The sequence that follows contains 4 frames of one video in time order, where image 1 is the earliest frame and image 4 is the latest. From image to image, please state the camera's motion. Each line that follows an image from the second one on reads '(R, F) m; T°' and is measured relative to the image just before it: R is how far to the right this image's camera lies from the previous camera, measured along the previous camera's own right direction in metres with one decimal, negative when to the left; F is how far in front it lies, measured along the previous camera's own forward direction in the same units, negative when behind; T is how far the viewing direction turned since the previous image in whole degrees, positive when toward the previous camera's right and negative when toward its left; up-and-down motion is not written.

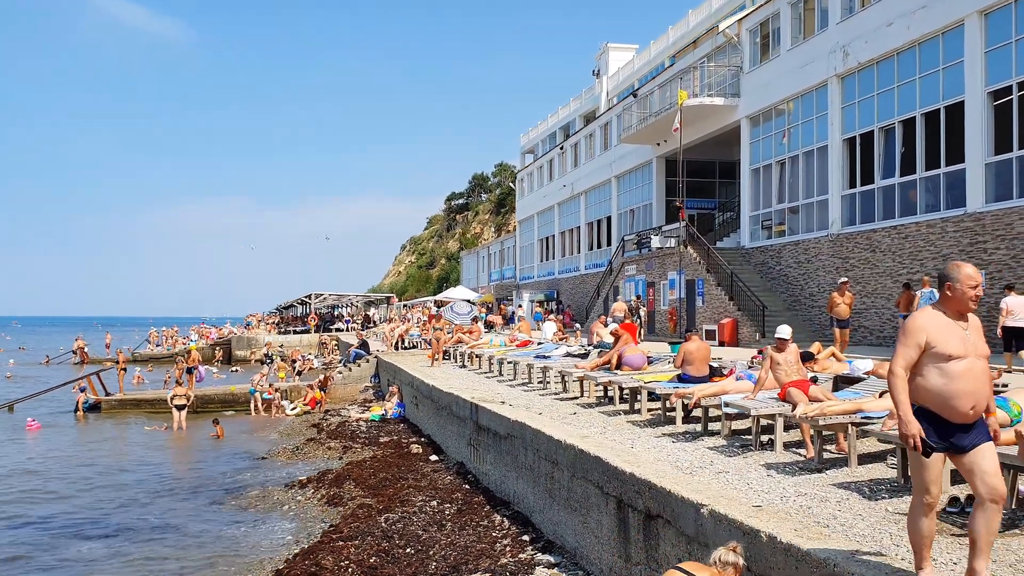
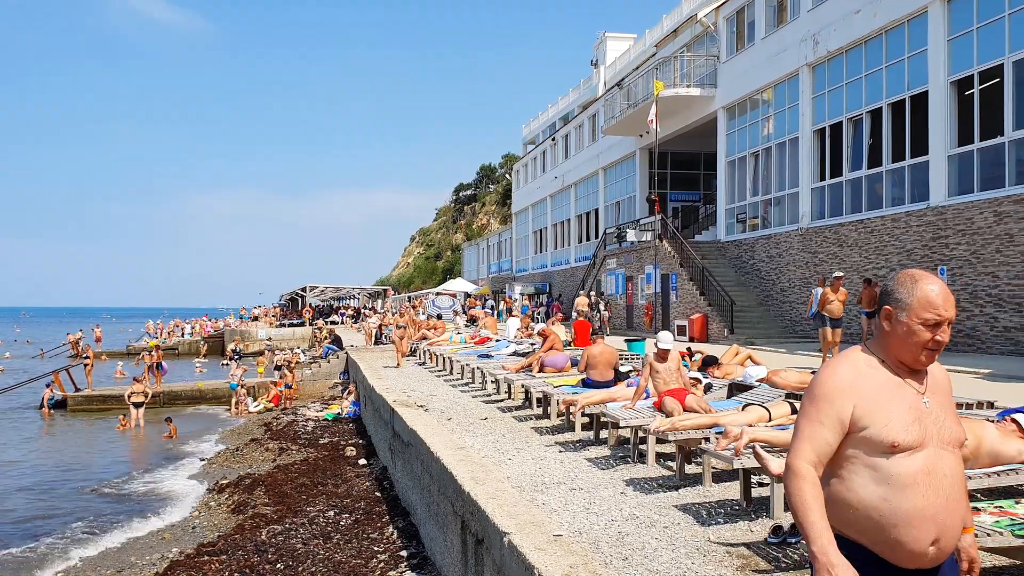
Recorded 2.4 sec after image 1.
(+1.4, +0.4) m; -1°
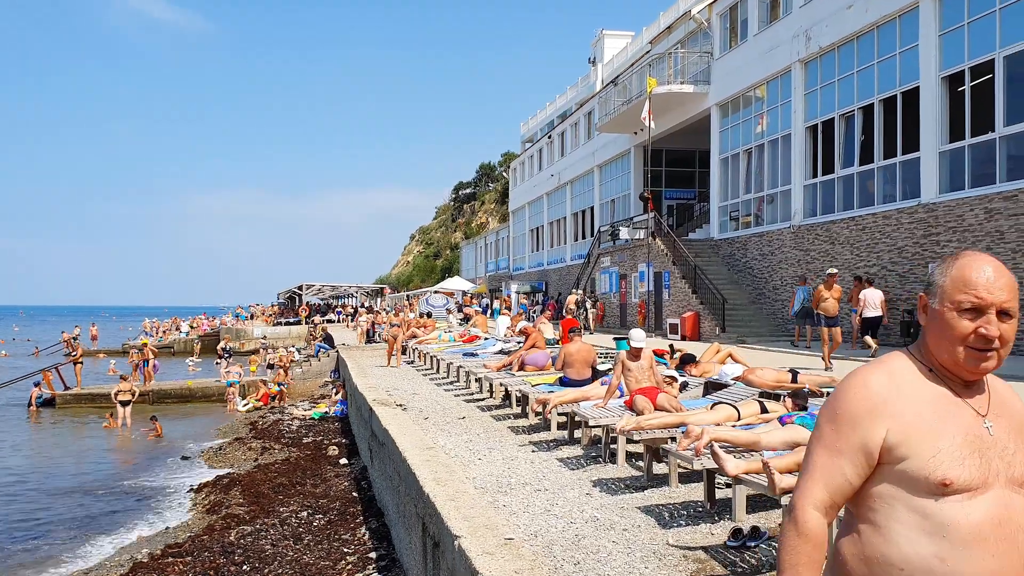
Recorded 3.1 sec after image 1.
(+0.3, +0.2) m; 0°
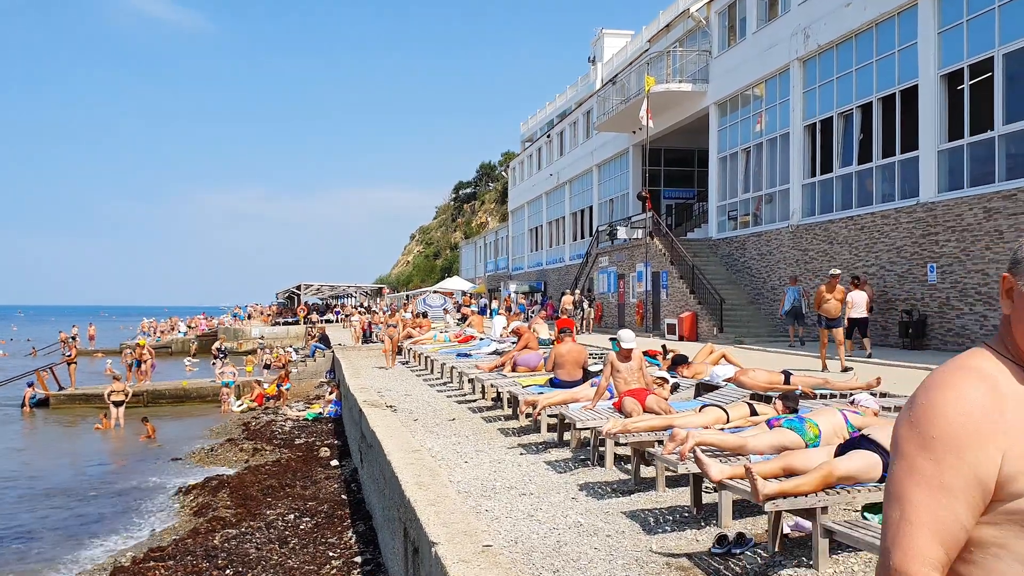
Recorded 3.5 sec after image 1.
(+0.1, +0.1) m; 0°
